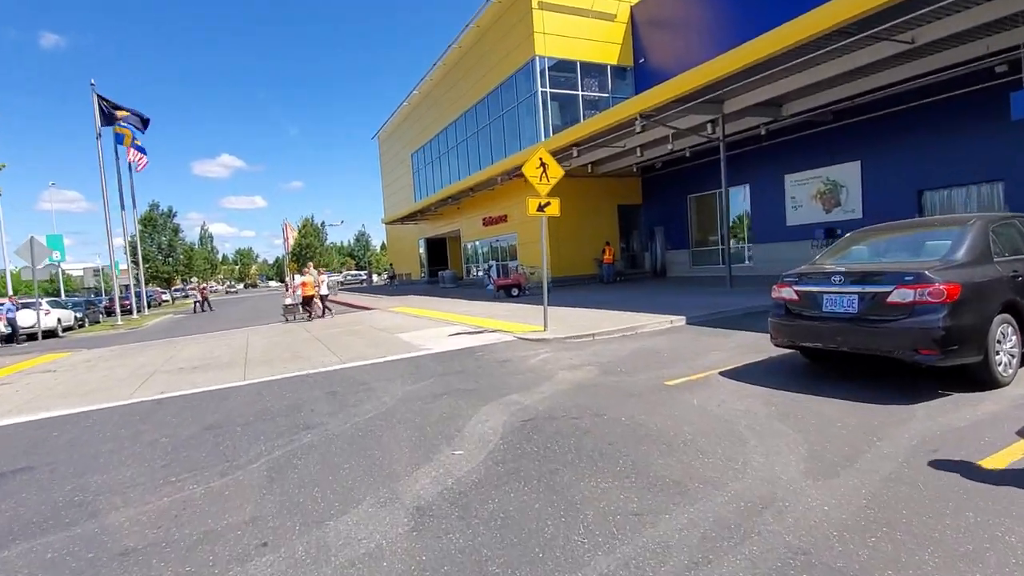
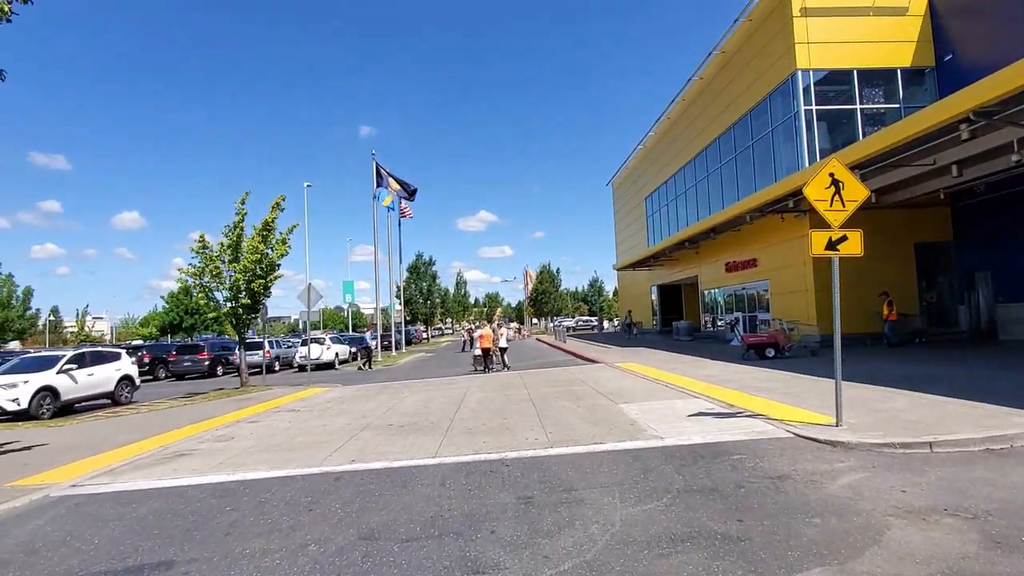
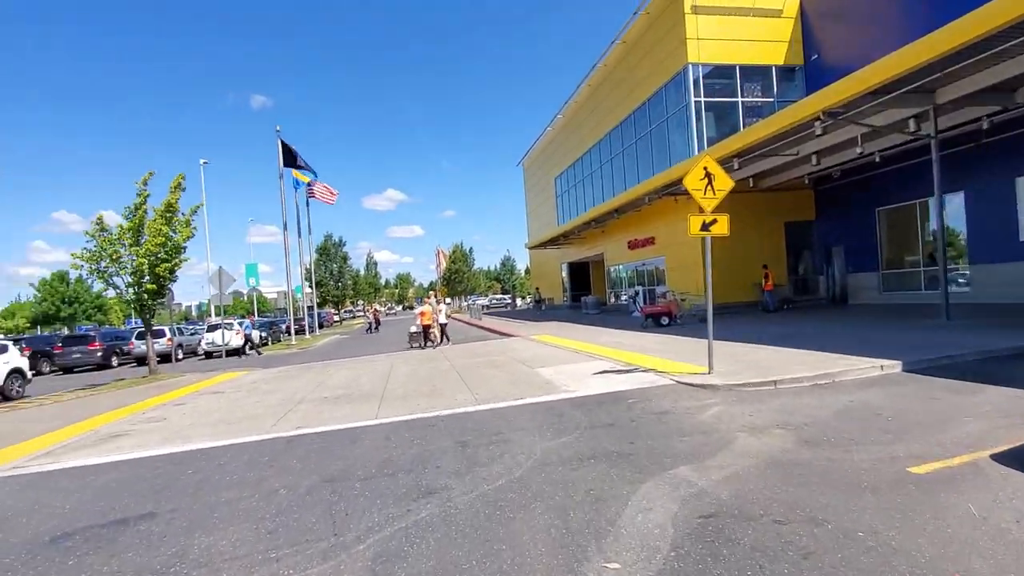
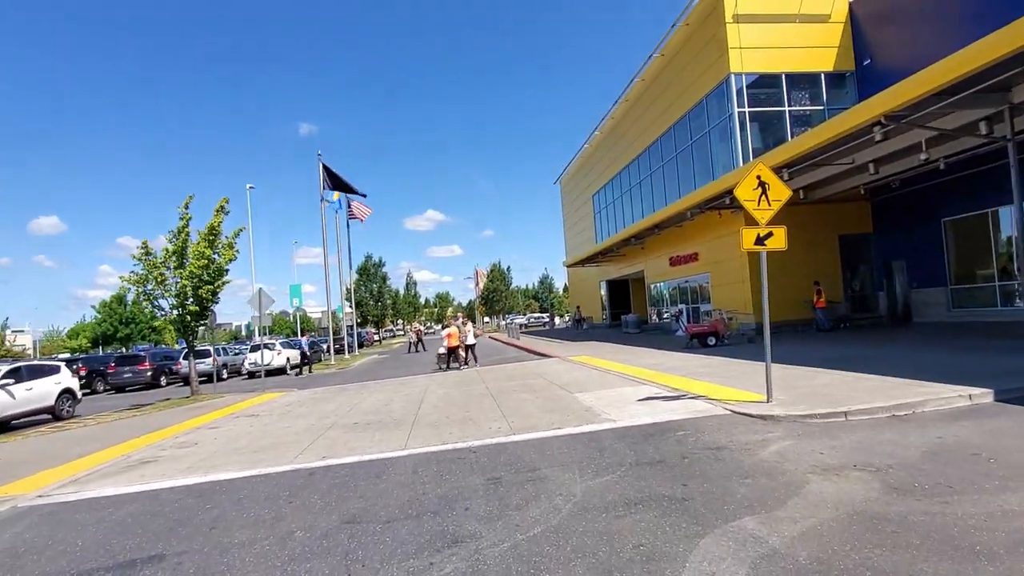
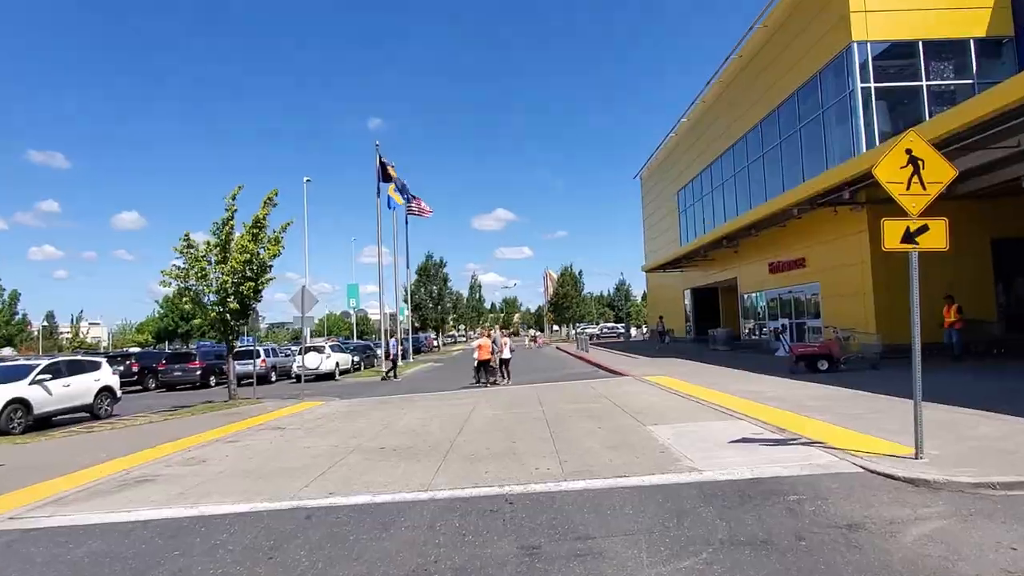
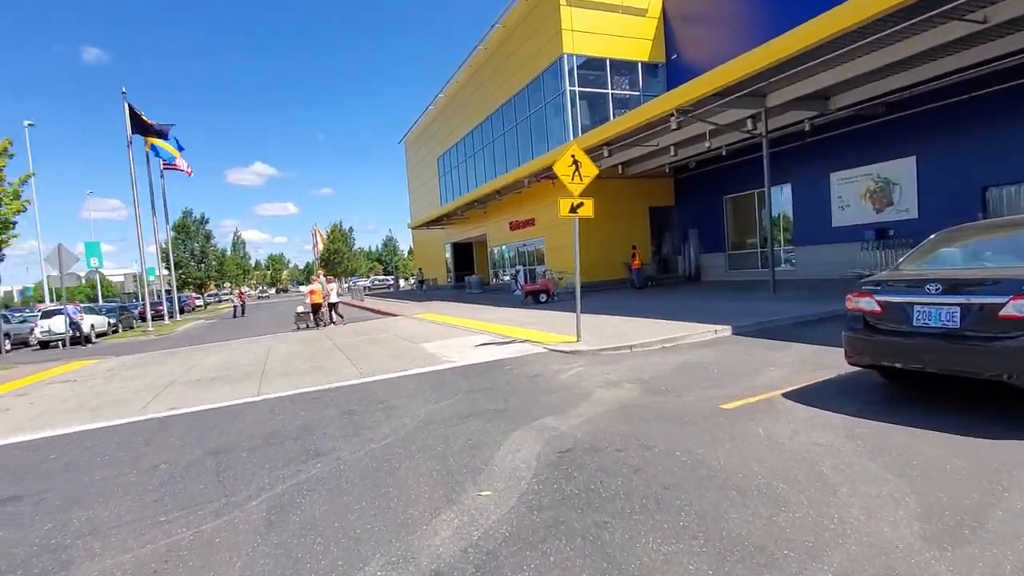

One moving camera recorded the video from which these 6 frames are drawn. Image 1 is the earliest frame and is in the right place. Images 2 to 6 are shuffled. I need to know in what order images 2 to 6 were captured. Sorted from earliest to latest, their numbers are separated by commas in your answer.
6, 3, 4, 2, 5
